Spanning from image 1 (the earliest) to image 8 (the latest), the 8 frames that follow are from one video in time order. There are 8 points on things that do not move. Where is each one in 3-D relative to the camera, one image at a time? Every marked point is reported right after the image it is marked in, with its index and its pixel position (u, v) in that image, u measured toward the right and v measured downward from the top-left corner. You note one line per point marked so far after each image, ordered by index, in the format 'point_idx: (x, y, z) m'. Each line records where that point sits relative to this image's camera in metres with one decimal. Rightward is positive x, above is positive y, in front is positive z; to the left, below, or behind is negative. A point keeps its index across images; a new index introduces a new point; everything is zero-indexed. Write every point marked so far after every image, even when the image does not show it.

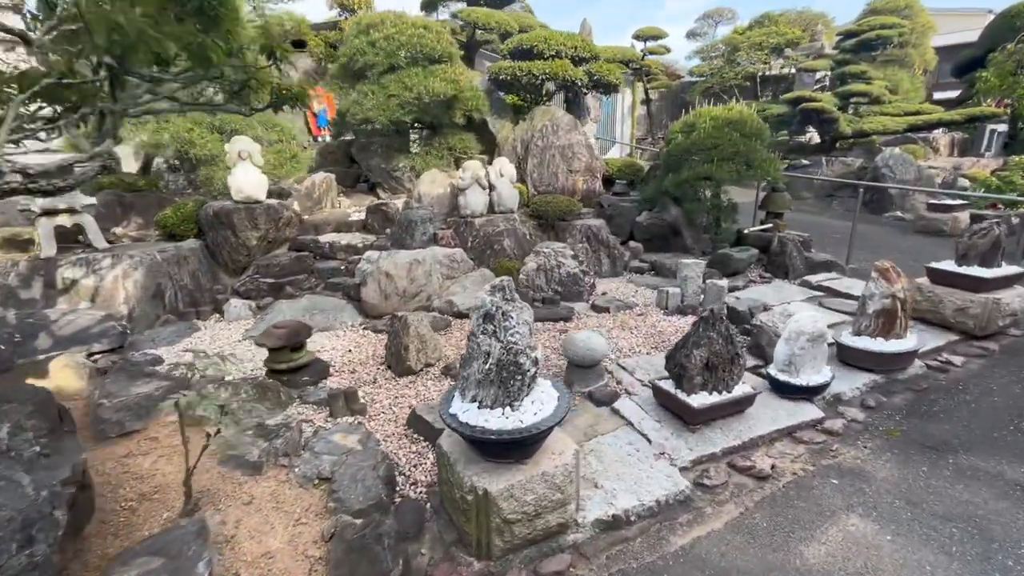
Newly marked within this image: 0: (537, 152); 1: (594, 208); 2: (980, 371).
0: (+0.3, +2.0, +6.9) m
1: (+1.2, +1.2, +6.9) m
2: (+3.6, -0.6, +3.6) m
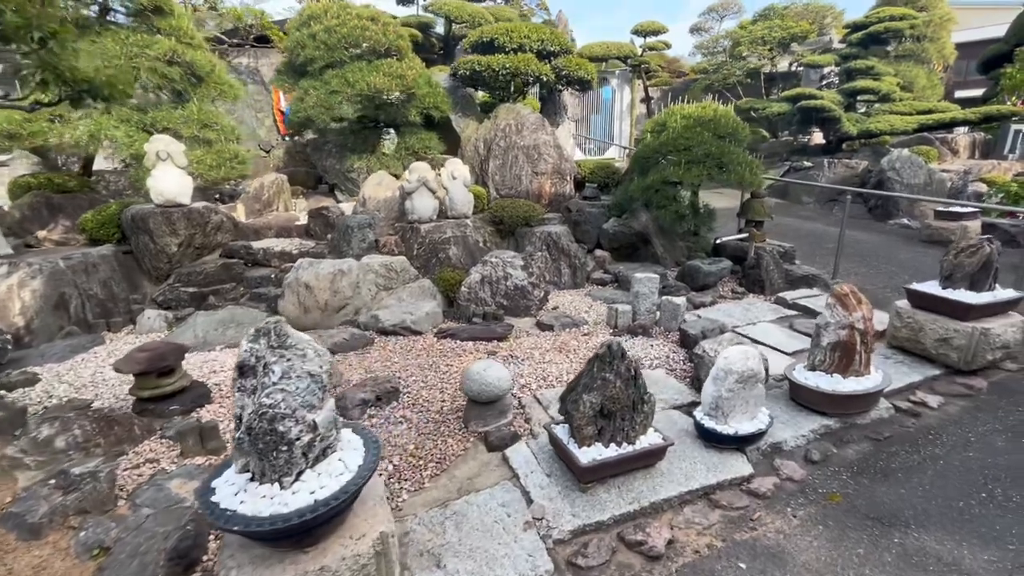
0: (-0.2, +1.8, +6.4) m
1: (+0.7, +1.0, +6.4) m
2: (+2.9, -0.8, +3.1) m
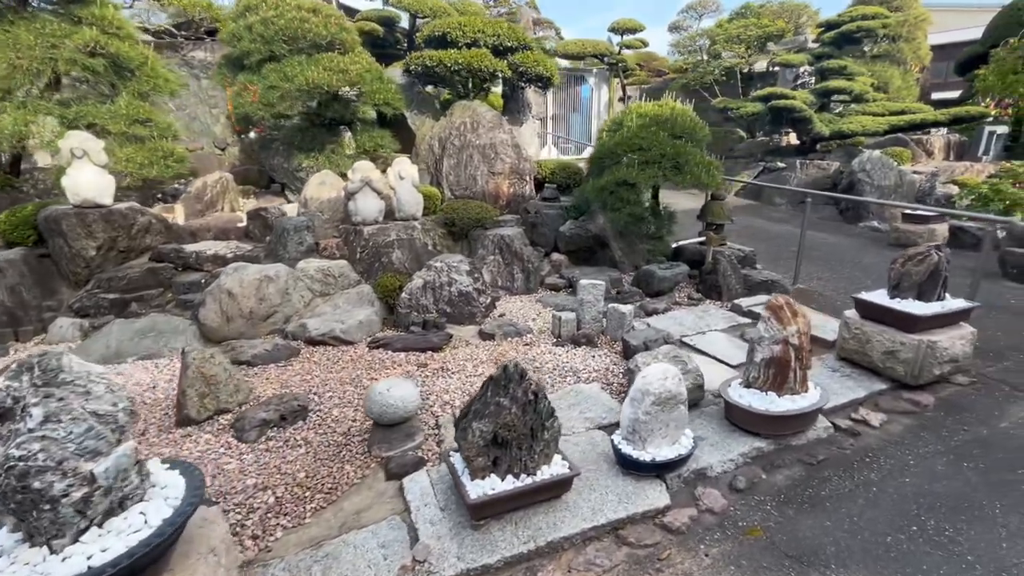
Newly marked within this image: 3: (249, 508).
0: (-0.8, +1.8, +6.2) m
1: (+0.1, +1.0, +6.2) m
2: (+2.4, -0.9, +2.9) m
3: (-1.3, -1.1, +2.3) m
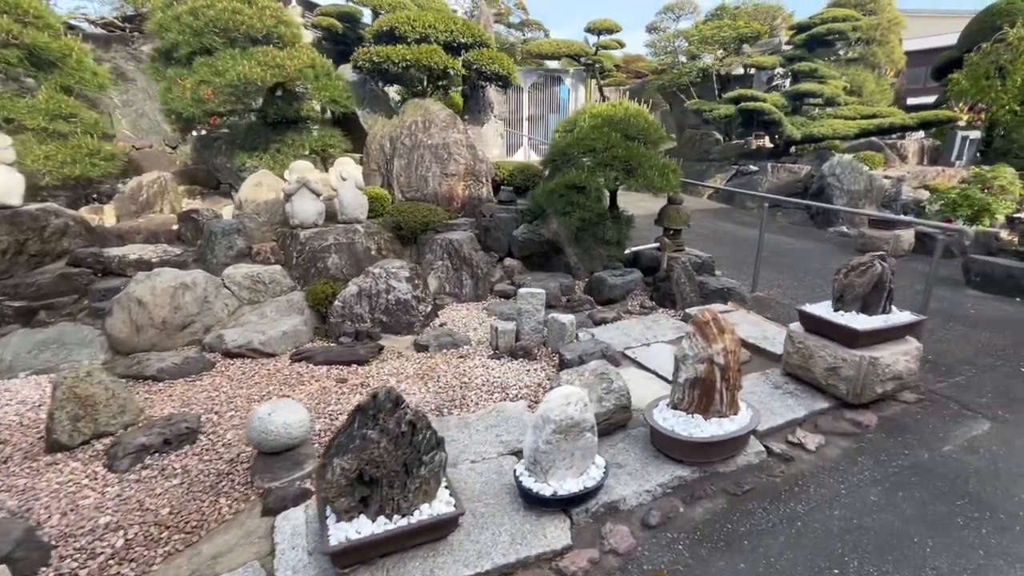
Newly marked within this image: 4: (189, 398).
0: (-1.3, +1.7, +5.9) m
1: (-0.5, +0.9, +6.0) m
2: (+1.8, -1.0, +2.7) m
3: (-1.8, -1.1, +2.0) m
4: (-2.2, -0.7, +3.2) m
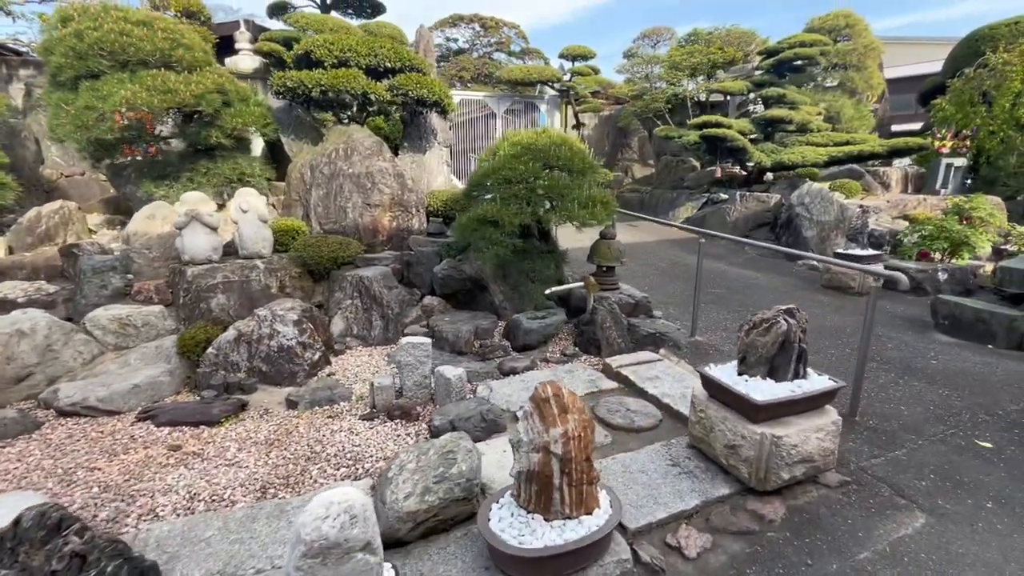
0: (-2.2, +1.2, +5.5) m
1: (-1.3, +0.4, +5.5) m
2: (+0.9, -1.3, +2.1) m
3: (-2.7, -1.4, +1.5) m
4: (-3.1, -1.1, +2.8) m
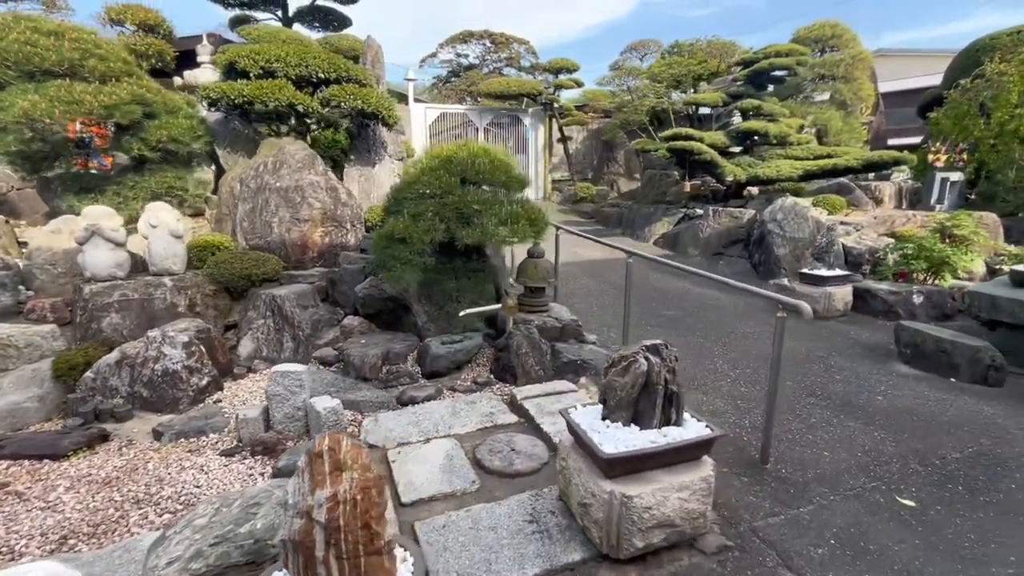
0: (-2.9, +1.0, +5.3) m
1: (-2.1, +0.2, +5.3) m
2: (+0.1, -1.4, +1.8) m
3: (-3.6, -1.5, +1.3) m
4: (-3.9, -1.2, +2.5) m
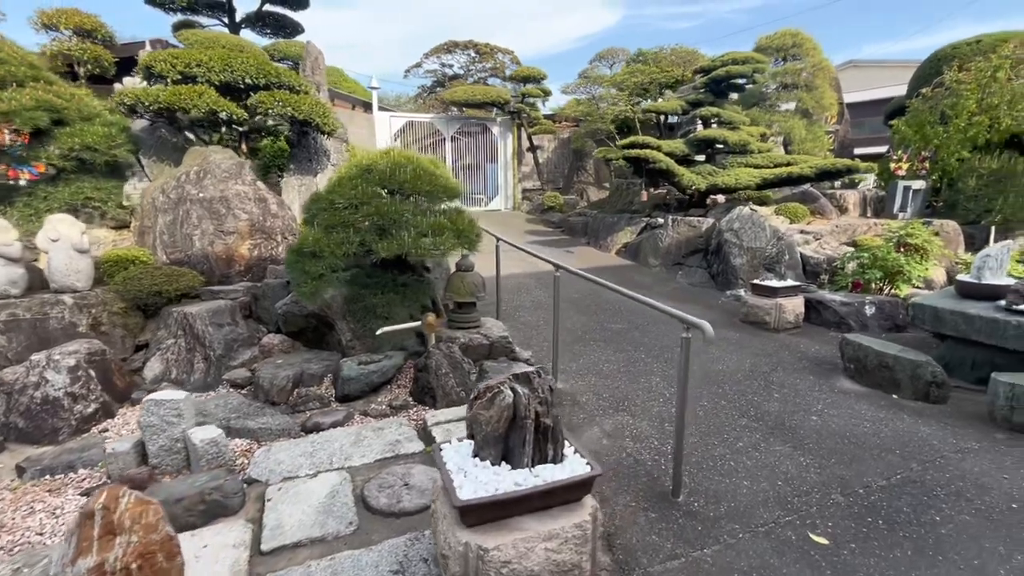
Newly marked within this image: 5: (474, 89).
0: (-3.6, +0.9, +5.1) m
1: (-2.8, +0.1, +5.0) m
2: (-0.5, -1.5, +1.5) m
3: (-4.1, -1.6, +0.9) m
4: (-4.5, -1.3, +2.2) m
5: (-0.9, +5.1, +12.3) m
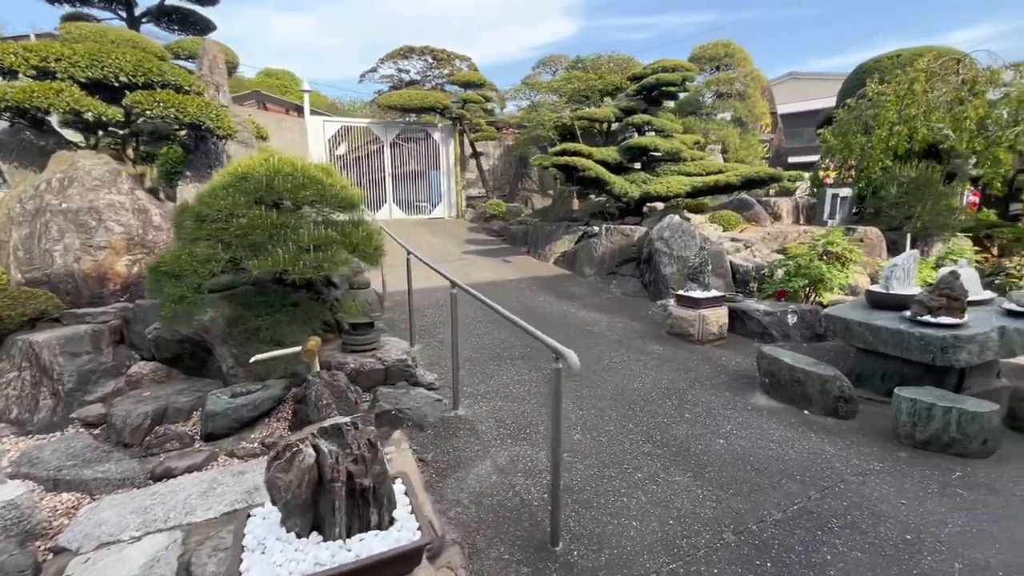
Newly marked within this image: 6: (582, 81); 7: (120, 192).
0: (-4.5, +0.7, +4.5) m
1: (-3.6, -0.1, +4.5) m
2: (-1.1, -1.6, +1.1) m
3: (-4.7, -1.7, +0.3) m
4: (-5.2, -1.5, +1.5) m
5: (-2.4, +4.8, +11.9) m
6: (+1.6, +4.5, +10.5) m
7: (-3.8, +1.0, +4.7) m
